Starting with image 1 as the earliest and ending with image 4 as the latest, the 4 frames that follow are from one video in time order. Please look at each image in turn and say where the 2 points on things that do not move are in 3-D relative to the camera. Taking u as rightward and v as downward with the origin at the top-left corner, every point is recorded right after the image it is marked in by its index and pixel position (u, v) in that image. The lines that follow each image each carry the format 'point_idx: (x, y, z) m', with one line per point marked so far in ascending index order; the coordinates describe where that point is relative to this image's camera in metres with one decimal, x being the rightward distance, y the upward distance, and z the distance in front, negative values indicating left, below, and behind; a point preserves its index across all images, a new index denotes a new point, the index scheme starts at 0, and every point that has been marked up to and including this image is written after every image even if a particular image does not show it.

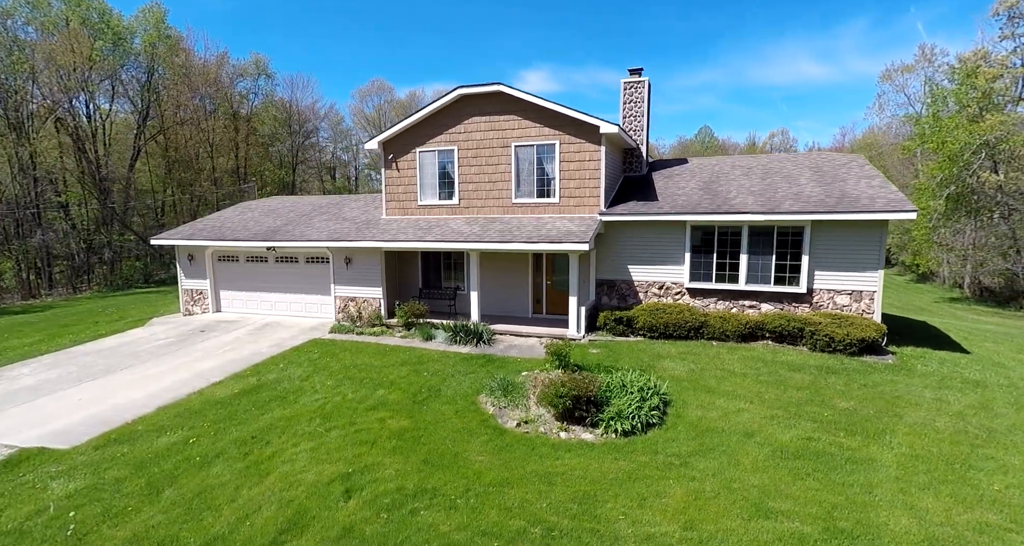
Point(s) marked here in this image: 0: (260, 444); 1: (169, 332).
0: (-3.4, -2.3, +6.1) m
1: (-10.2, -1.7, +13.2) m
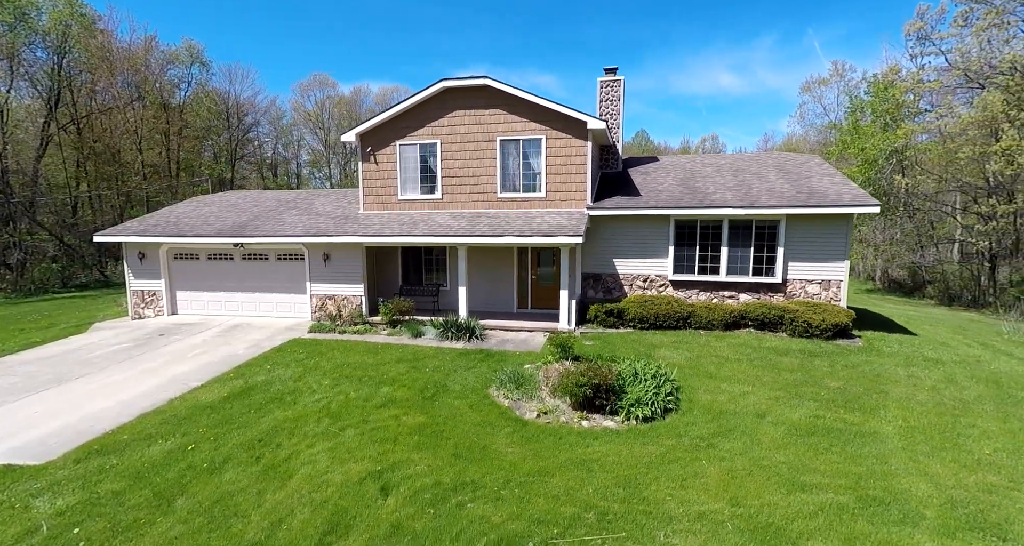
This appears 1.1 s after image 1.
0: (-3.1, -2.2, +5.7) m
1: (-10.6, -1.7, +12.0) m
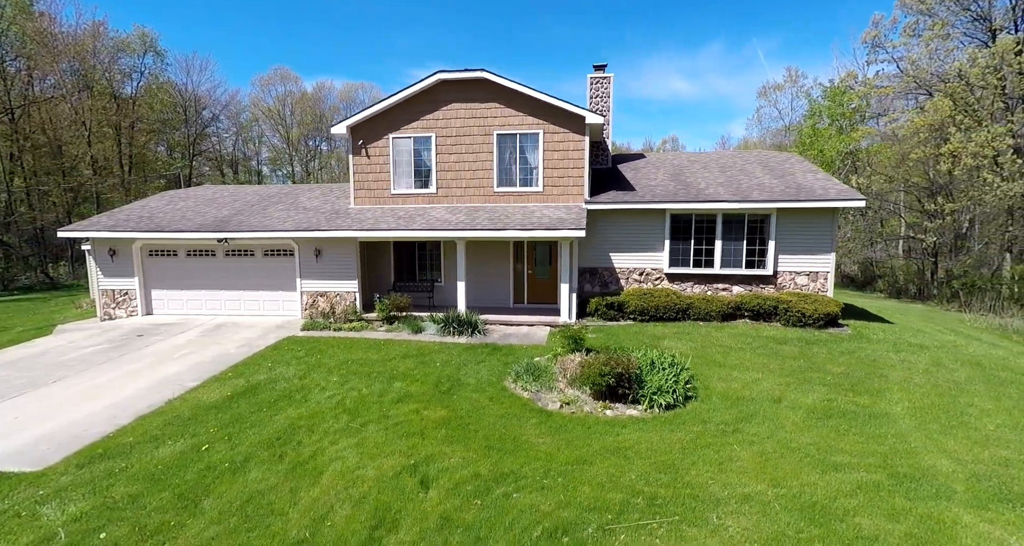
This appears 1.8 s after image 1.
0: (-2.7, -2.1, +5.5) m
1: (-10.6, -1.6, +11.3) m
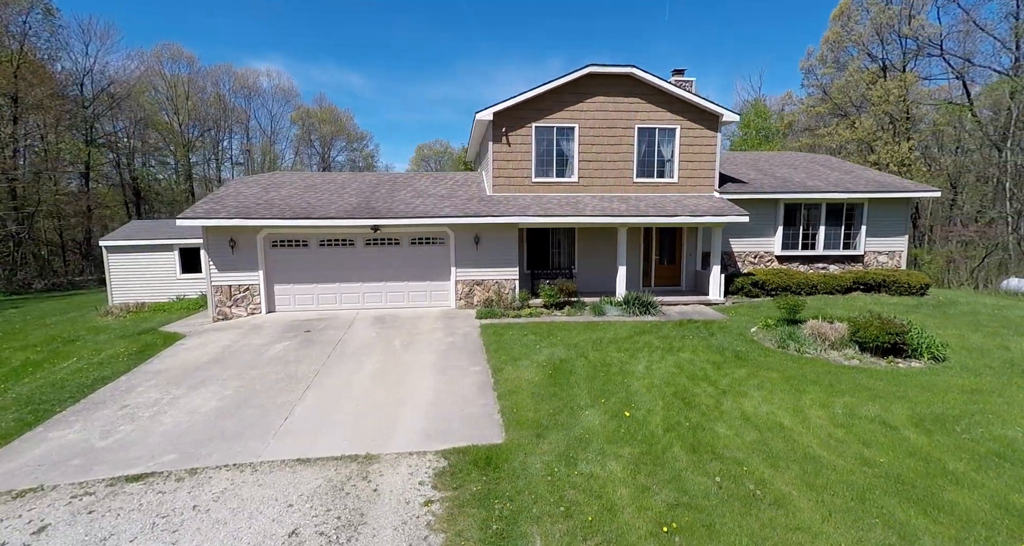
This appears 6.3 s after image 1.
0: (+2.6, -1.8, +6.0) m
1: (-6.2, -1.4, +10.4) m
